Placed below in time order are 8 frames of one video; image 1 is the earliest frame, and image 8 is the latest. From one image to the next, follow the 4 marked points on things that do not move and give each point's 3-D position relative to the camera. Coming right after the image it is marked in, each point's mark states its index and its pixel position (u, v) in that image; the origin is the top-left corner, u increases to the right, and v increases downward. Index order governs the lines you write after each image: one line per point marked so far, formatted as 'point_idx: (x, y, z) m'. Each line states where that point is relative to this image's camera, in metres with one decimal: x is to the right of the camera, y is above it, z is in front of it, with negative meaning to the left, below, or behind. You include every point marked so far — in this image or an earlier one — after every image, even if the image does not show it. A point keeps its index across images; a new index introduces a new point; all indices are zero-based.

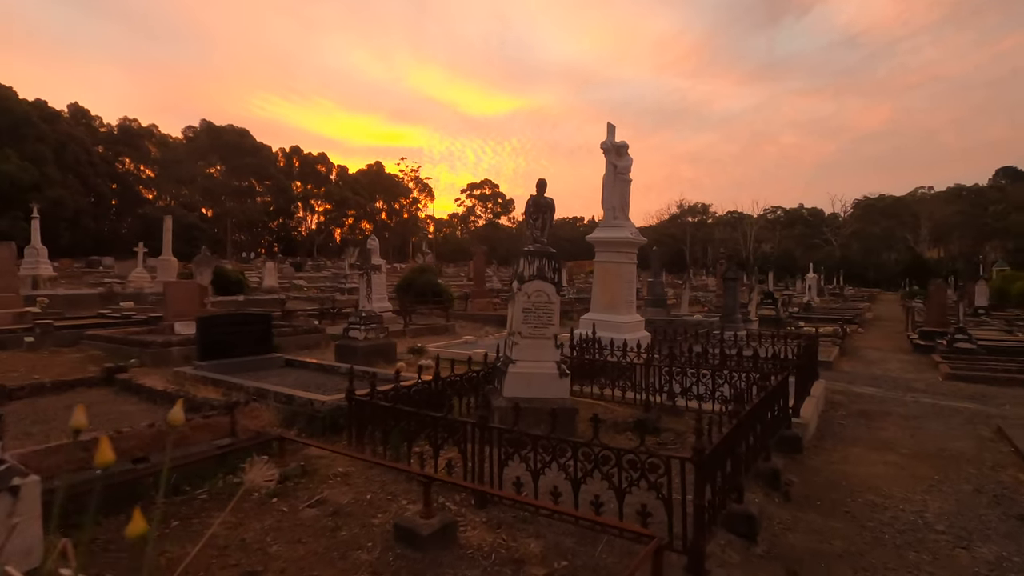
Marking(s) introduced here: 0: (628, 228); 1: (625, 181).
0: (+2.3, +1.2, +10.8) m
1: (+2.3, +2.2, +11.0) m
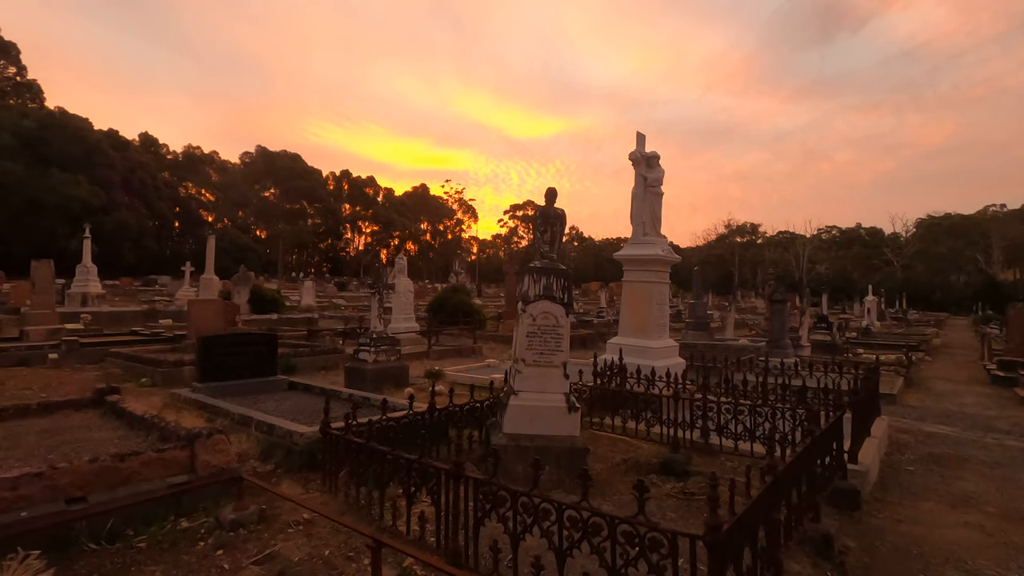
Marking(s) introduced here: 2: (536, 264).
0: (+2.7, +0.8, +10.0) m
1: (+2.7, +1.8, +10.2) m
2: (+0.3, +0.3, +5.8) m
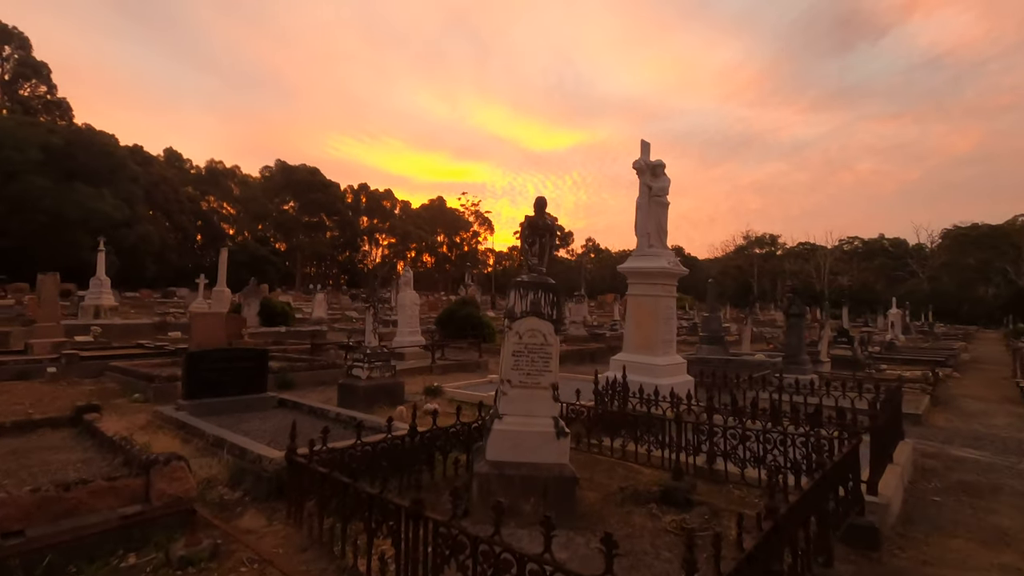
0: (+2.7, +0.6, +9.5) m
1: (+2.7, +1.5, +9.7) m
2: (+0.1, +0.1, +5.4) m
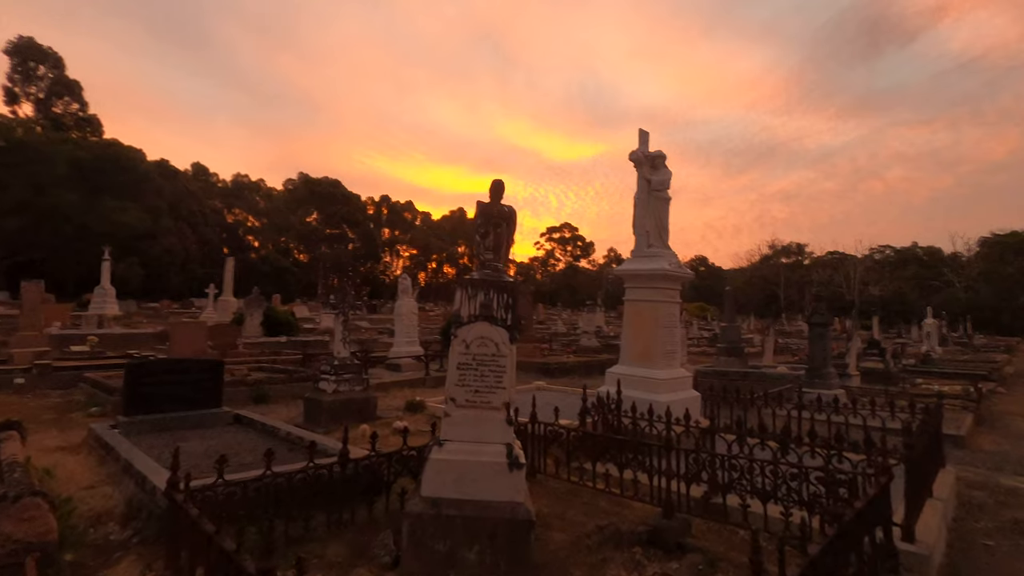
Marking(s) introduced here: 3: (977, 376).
0: (+2.5, +0.5, +8.6) m
1: (+2.5, +1.5, +8.8) m
2: (-0.3, +0.1, +4.5) m
3: (+16.8, -3.2, +19.3) m
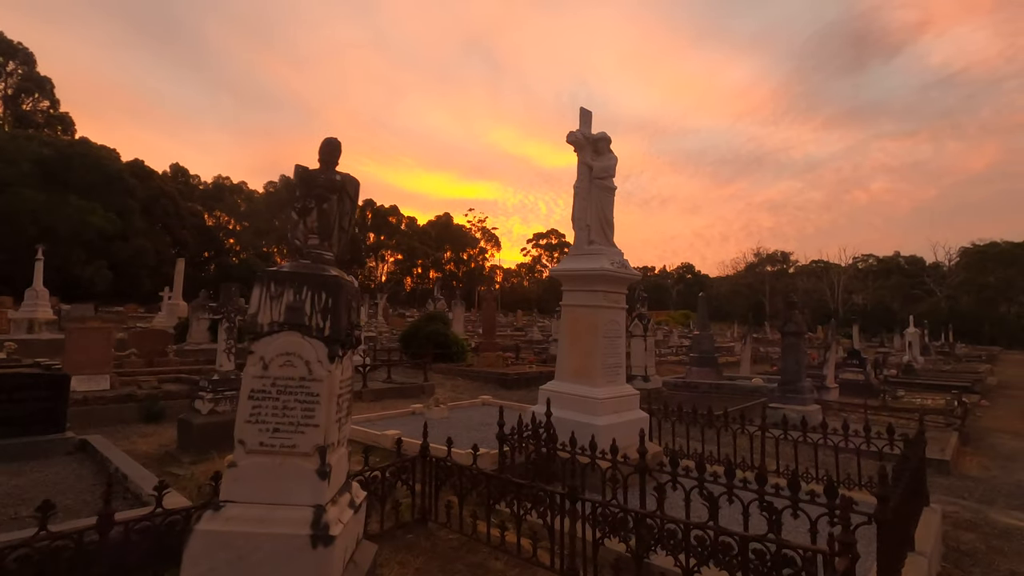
0: (+1.3, +0.4, +7.3) m
1: (+1.3, +1.4, +7.6) m
2: (-1.4, +0.1, +3.2) m
3: (+15.4, -3.4, +18.3) m
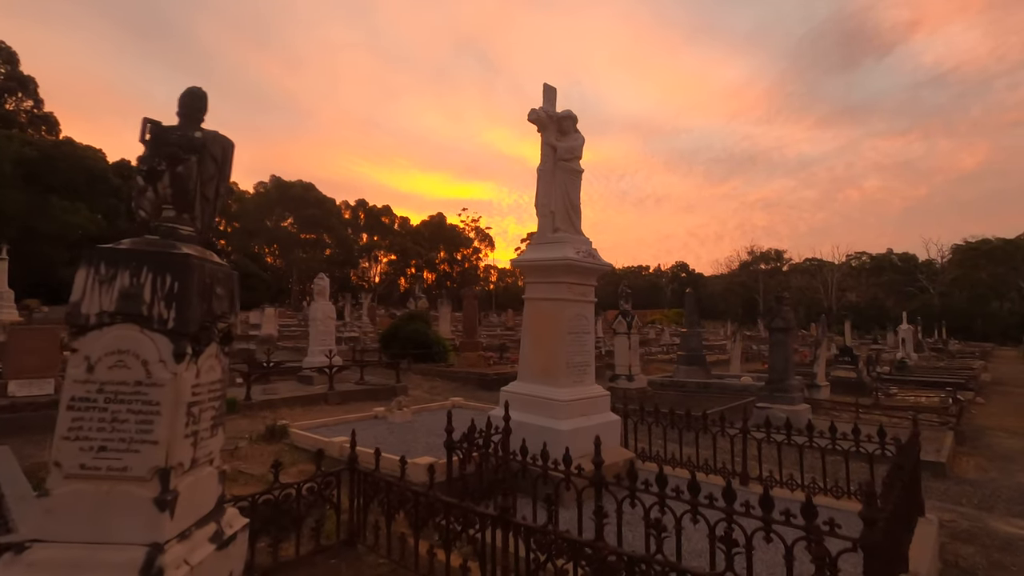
0: (+0.8, +0.6, +6.7) m
1: (+0.8, +1.5, +7.0) m
2: (-1.9, +0.2, +2.6) m
3: (+14.8, -3.2, +17.8) m
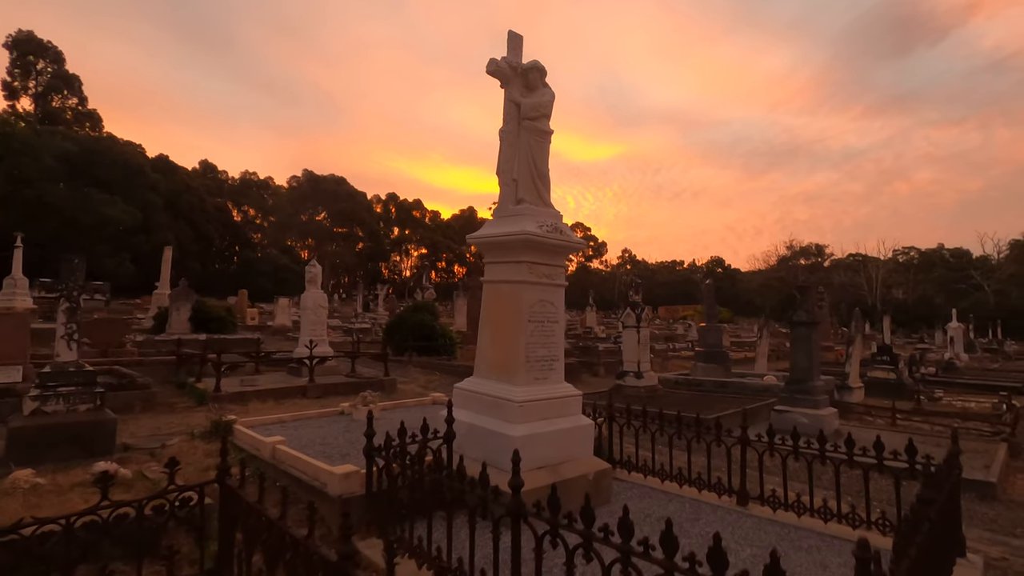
0: (+0.3, +0.8, +5.7) m
1: (+0.3, +1.7, +5.9) m
2: (-2.6, +0.4, +1.8) m
3: (+14.9, -3.0, +16.0) m
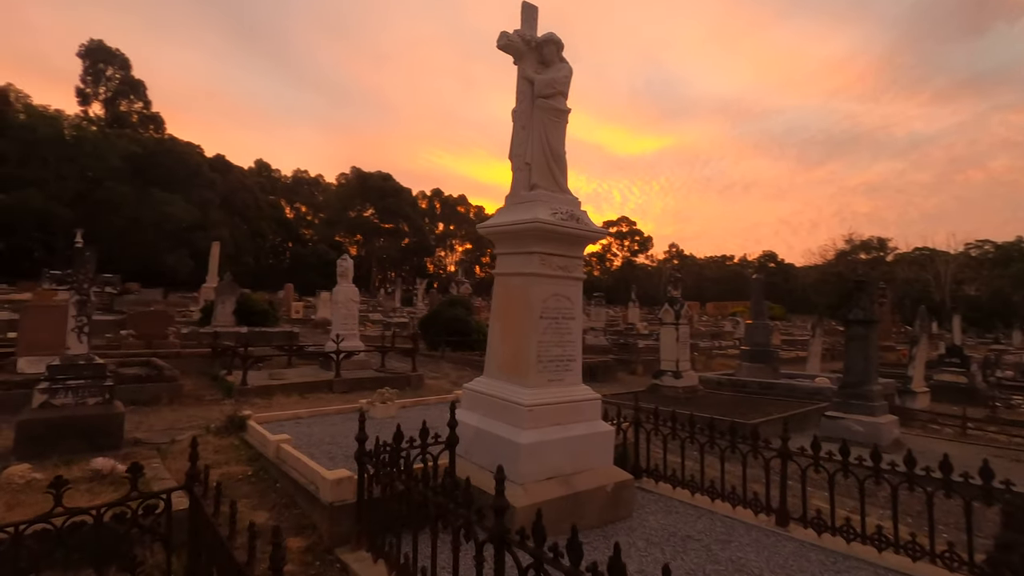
0: (+0.4, +0.8, +5.2) m
1: (+0.5, +1.8, +5.4) m
2: (-2.8, +0.4, +1.5) m
3: (+15.8, -2.9, +14.3) m
